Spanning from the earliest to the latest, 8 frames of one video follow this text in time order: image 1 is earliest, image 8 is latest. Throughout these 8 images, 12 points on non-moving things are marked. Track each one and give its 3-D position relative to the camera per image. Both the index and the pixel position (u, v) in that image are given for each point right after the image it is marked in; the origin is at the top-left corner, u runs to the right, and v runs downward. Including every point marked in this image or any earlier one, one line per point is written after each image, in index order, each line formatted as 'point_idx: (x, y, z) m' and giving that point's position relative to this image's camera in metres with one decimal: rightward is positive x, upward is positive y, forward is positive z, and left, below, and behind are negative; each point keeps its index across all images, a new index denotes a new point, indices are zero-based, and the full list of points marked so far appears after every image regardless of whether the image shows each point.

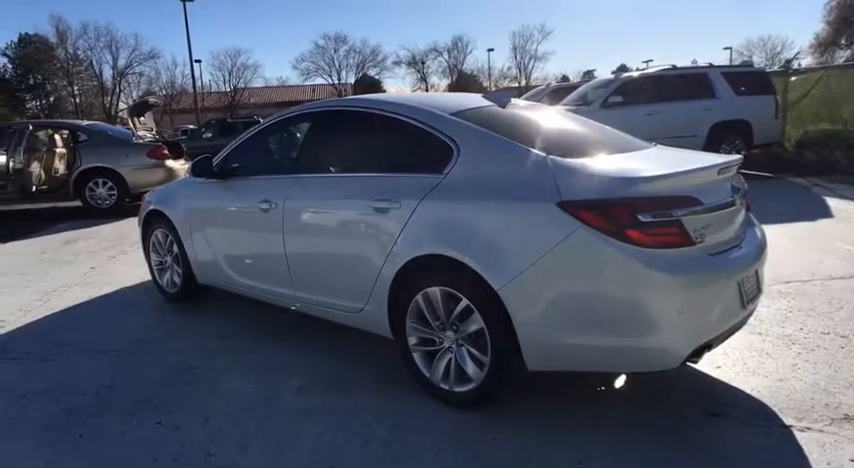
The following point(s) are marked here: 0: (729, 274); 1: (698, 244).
0: (+1.2, -0.2, +2.3) m
1: (+1.1, 0.0, +2.2) m
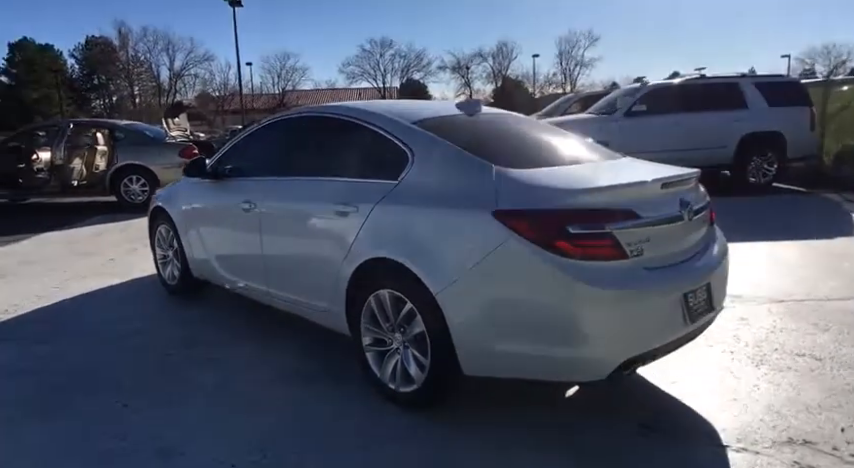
0: (+1.0, -0.2, +2.3) m
1: (+0.8, -0.1, +2.2) m
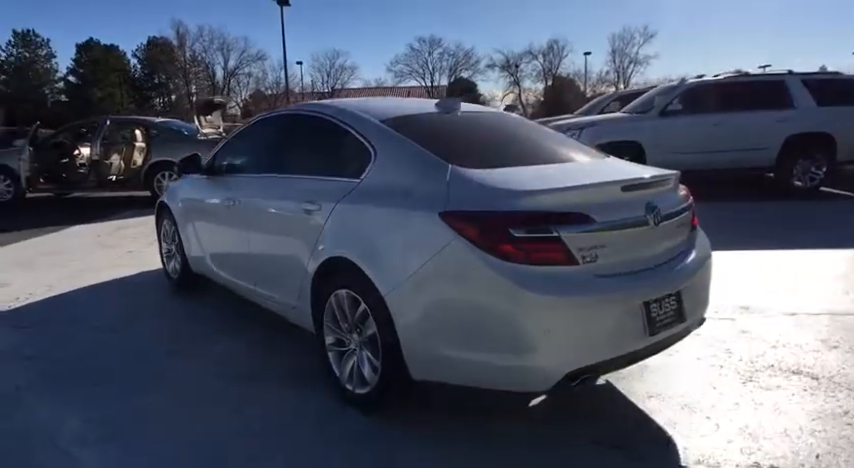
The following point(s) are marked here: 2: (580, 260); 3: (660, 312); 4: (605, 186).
0: (+0.8, -0.2, +2.2) m
1: (+0.6, -0.1, +2.1) m
2: (+0.6, -0.1, +2.1) m
3: (+1.0, -0.3, +2.3) m
4: (+0.7, +0.2, +2.2) m
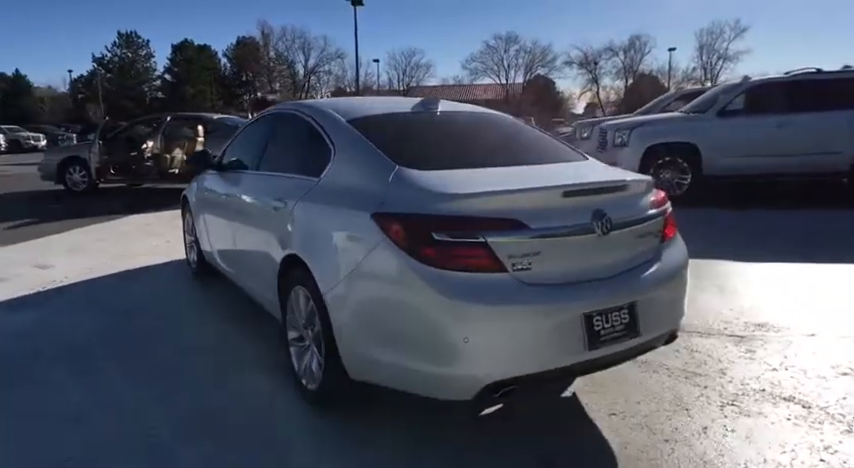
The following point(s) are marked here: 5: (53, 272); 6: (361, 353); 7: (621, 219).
0: (+0.5, -0.3, +2.0) m
1: (+0.3, -0.1, +2.0) m
2: (+0.3, -0.1, +2.0) m
3: (+0.7, -0.4, +2.2) m
4: (+0.4, +0.2, +2.1) m
5: (-3.6, -0.4, +5.3) m
6: (-0.3, -0.5, +2.2) m
7: (+0.8, +0.1, +2.3) m
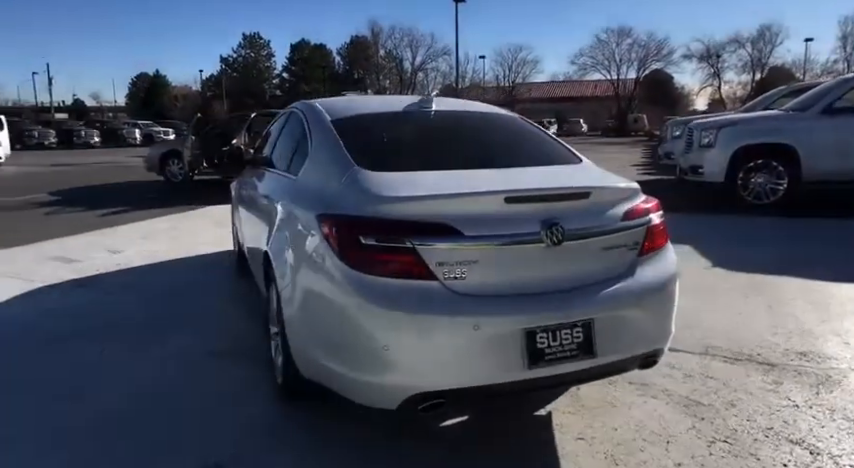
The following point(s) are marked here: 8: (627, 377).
0: (+0.2, -0.3, +1.9) m
1: (+0.1, -0.2, +1.9) m
2: (0.0, -0.2, +1.9) m
3: (+0.5, -0.4, +2.0) m
4: (+0.2, +0.1, +2.0) m
5: (-3.2, -0.2, +5.8) m
6: (-0.5, -0.5, +2.3) m
7: (+0.6, 0.0, +2.1) m
8: (+1.1, -0.8, +3.0) m
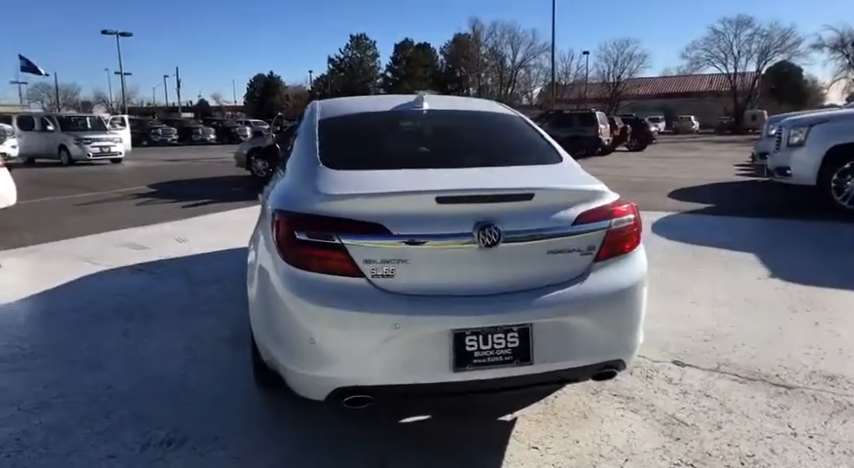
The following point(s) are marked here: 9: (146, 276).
0: (0.0, -0.3, +1.9) m
1: (-0.2, -0.2, +2.0) m
2: (-0.2, -0.1, +2.0) m
3: (+0.2, -0.4, +2.0) m
4: (0.0, +0.1, +2.0) m
5: (-2.8, -0.1, +6.3) m
6: (-0.7, -0.5, +2.4) m
7: (+0.3, 0.0, +2.0) m
8: (+1.0, -0.8, +2.8) m
9: (-2.6, -0.4, +5.1) m
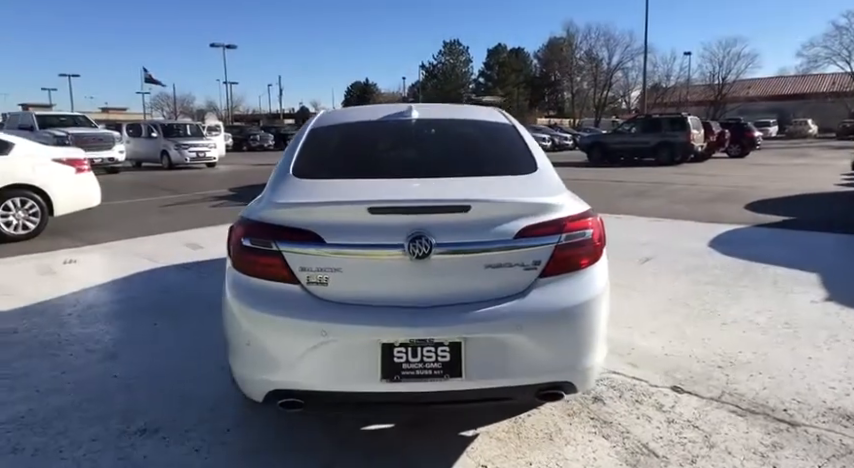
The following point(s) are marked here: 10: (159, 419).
0: (-0.3, -0.3, +1.9) m
1: (-0.4, -0.2, +2.0) m
2: (-0.5, -0.2, +2.0) m
3: (0.0, -0.4, +1.9) m
4: (-0.3, +0.1, +2.0) m
5: (-2.3, -0.1, +6.7) m
6: (-0.9, -0.5, +2.5) m
7: (+0.1, 0.0, +2.0) m
8: (+0.8, -0.9, +2.7) m
9: (-2.3, -0.4, +5.4) m
10: (-1.3, -0.9, +2.6) m
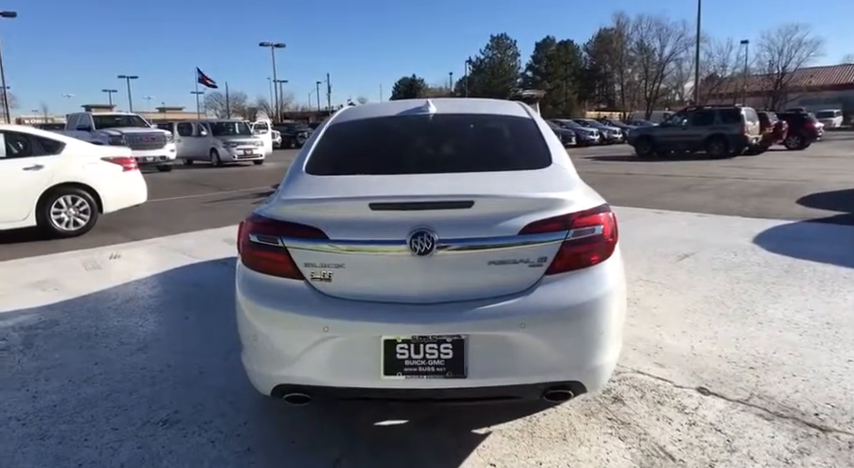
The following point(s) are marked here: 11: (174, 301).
0: (-0.3, -0.3, +2.0) m
1: (-0.4, -0.2, +2.0) m
2: (-0.4, -0.2, +2.0) m
3: (0.0, -0.4, +1.9) m
4: (-0.2, +0.1, +2.0) m
5: (-2.0, -0.1, +6.9) m
6: (-0.8, -0.5, +2.5) m
7: (+0.1, 0.0, +1.9) m
8: (+0.9, -0.8, +2.6) m
9: (-2.0, -0.4, +5.6) m
10: (-1.2, -0.9, +2.7) m
11: (-2.1, -0.6, +4.6) m
